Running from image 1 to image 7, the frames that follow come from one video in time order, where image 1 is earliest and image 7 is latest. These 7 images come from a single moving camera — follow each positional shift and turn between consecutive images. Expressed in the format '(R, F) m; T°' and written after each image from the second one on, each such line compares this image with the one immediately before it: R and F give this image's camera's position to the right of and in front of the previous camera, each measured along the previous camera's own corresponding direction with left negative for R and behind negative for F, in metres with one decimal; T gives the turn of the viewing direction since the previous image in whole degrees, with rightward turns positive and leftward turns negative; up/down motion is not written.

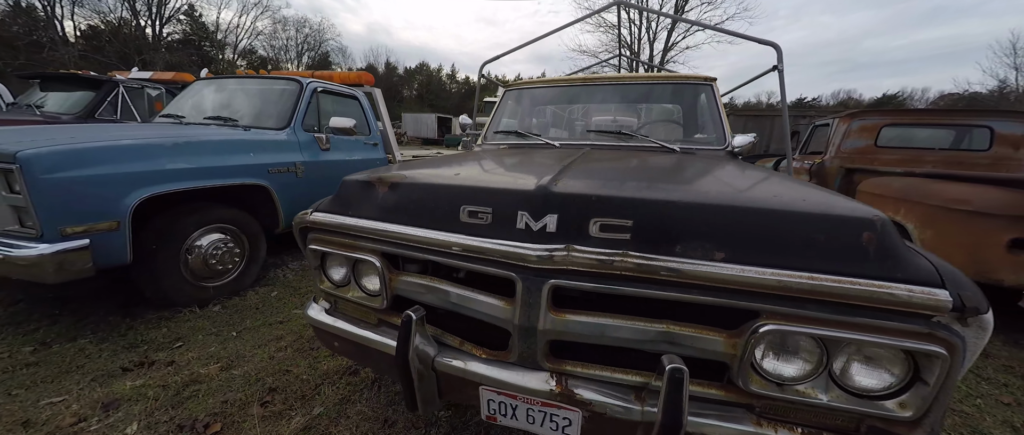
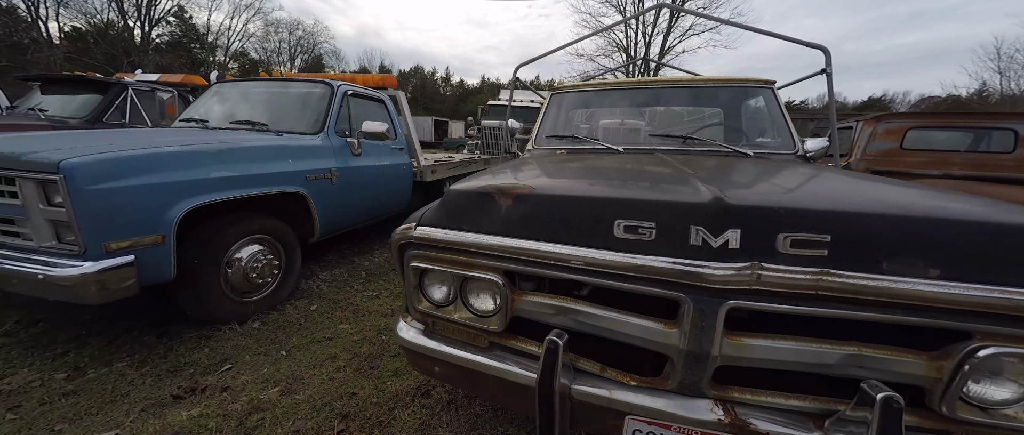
(-0.5, +0.1) m; +2°
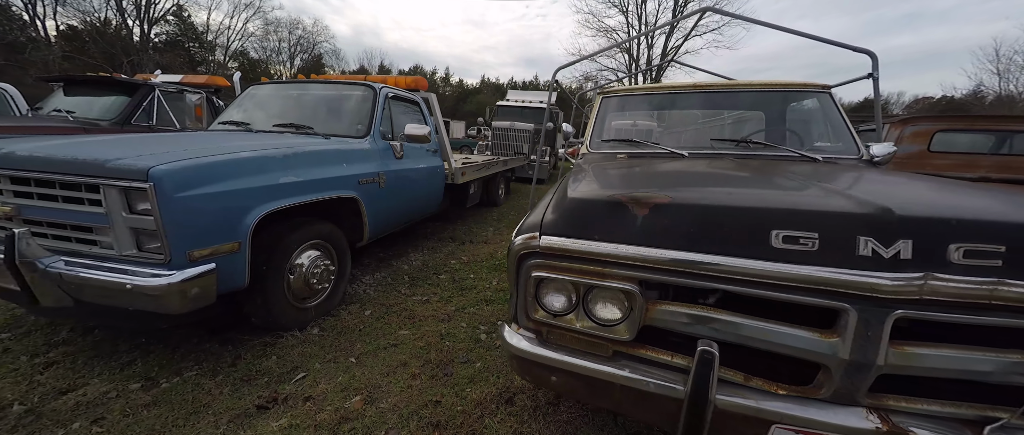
(-0.5, 0.0) m; +1°
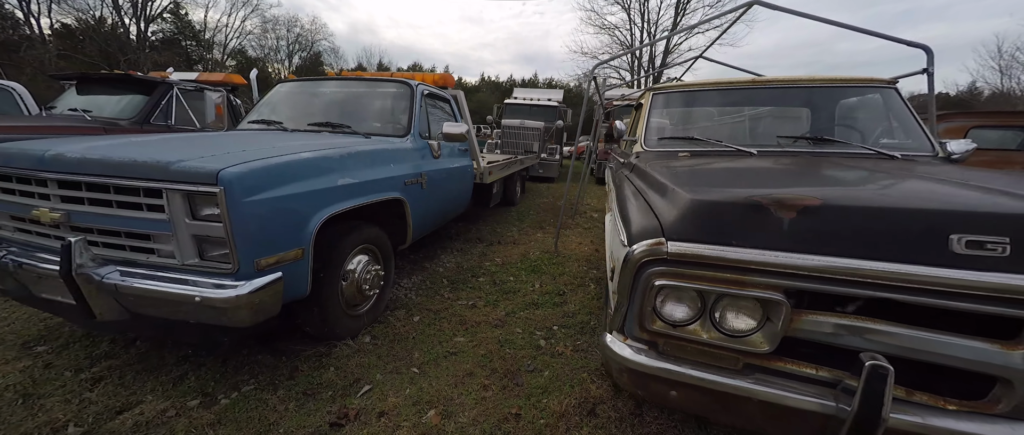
(-0.5, +0.1) m; +1°
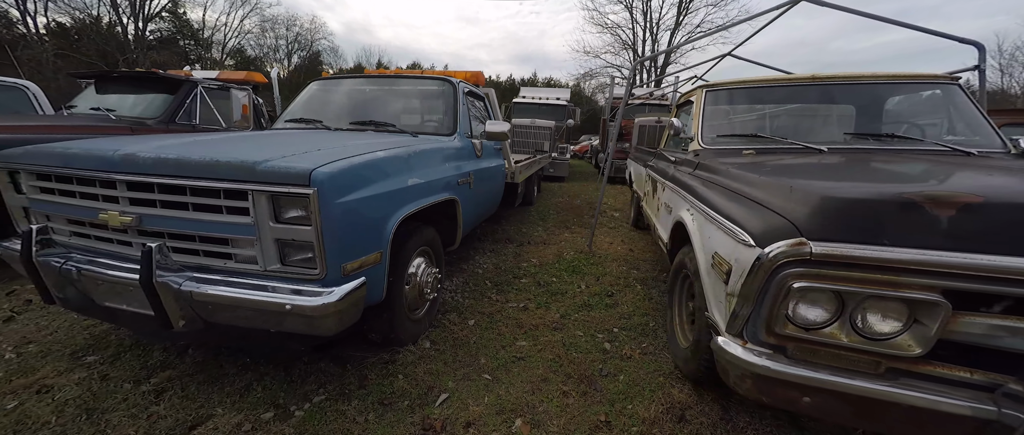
(-0.5, +0.1) m; +1°
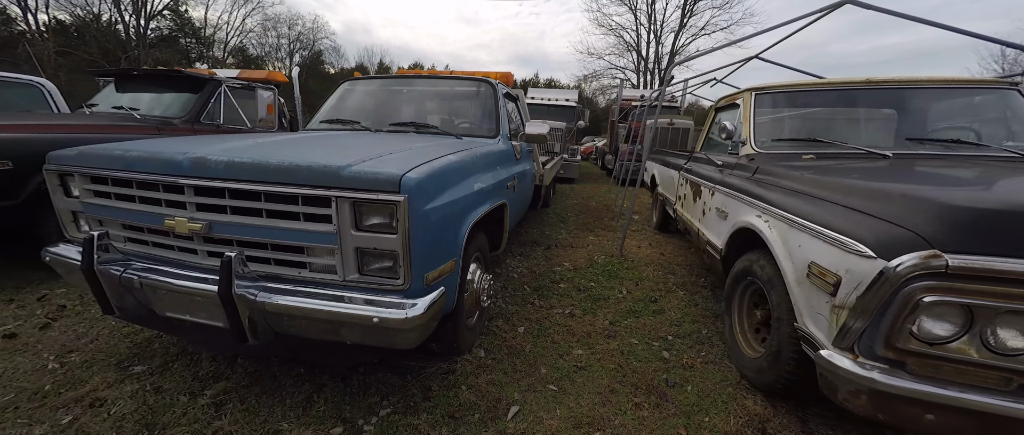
(-0.4, +0.1) m; +1°
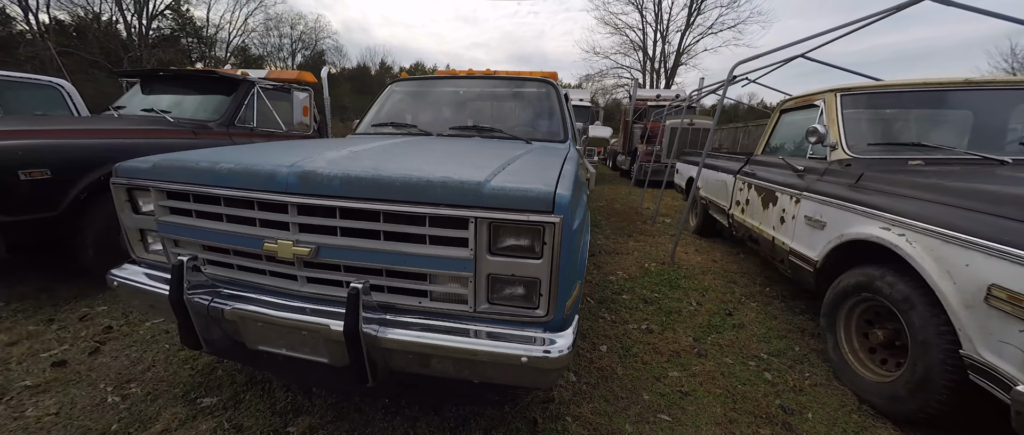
(-0.6, +0.2) m; +1°
